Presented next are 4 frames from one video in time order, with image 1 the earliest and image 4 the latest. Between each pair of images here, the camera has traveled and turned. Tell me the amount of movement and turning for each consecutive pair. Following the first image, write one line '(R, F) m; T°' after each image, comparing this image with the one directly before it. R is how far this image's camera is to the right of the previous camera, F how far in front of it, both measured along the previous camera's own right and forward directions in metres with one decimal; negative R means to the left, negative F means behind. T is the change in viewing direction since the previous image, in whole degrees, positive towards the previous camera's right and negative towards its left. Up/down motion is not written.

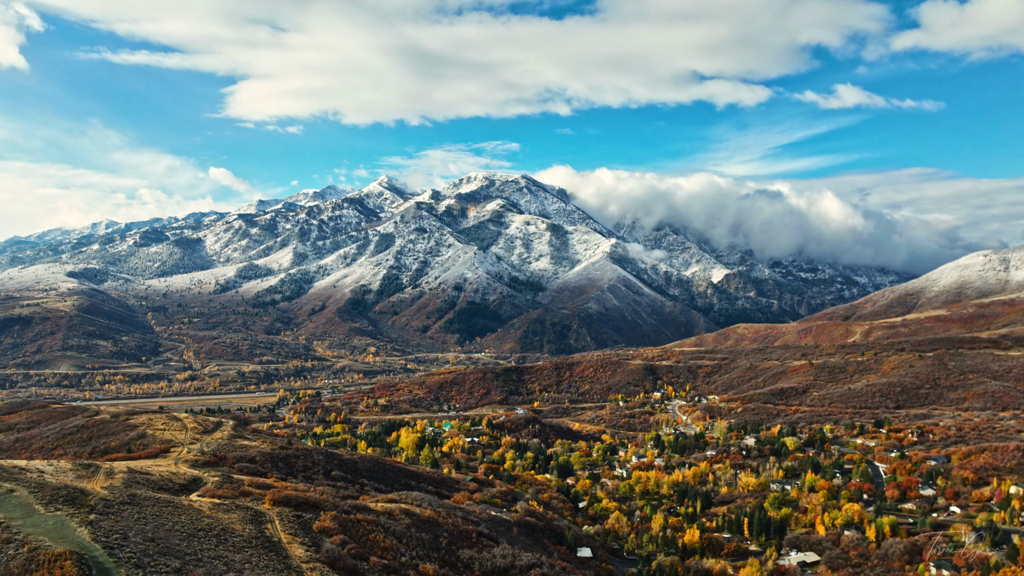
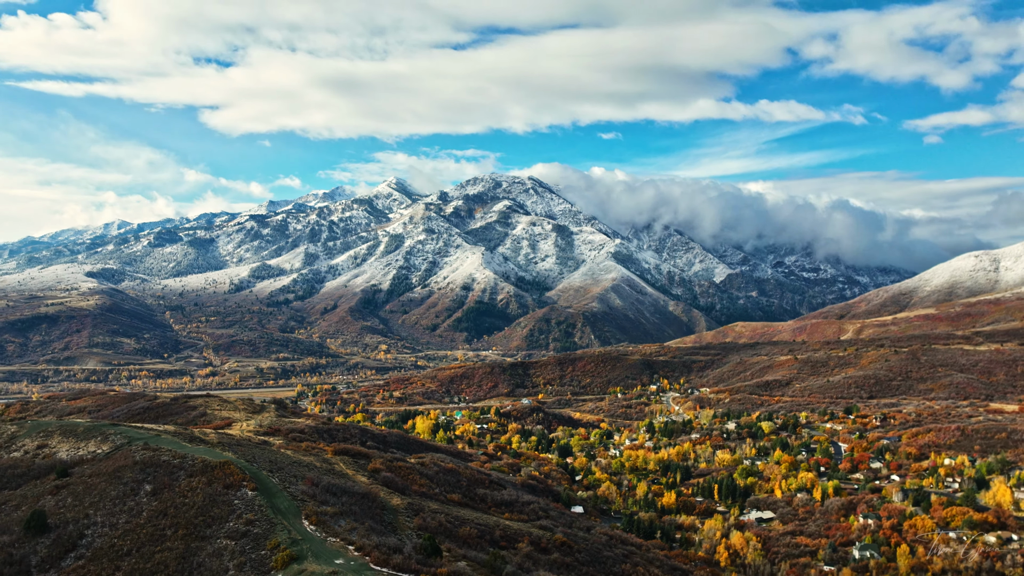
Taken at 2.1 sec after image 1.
(+0.4, -16.4) m; -1°
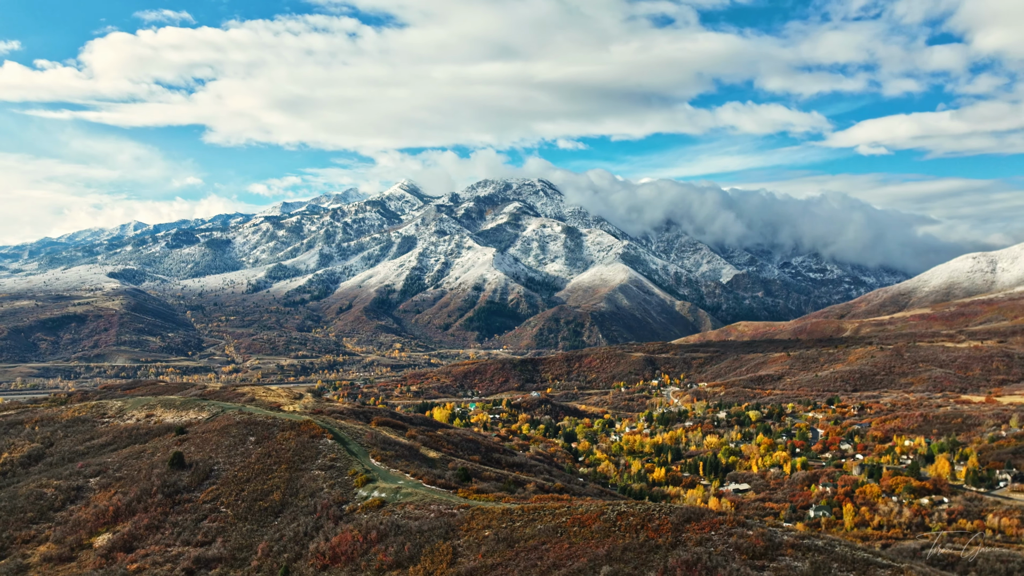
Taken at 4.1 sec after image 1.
(0.0, -15.6) m; -1°
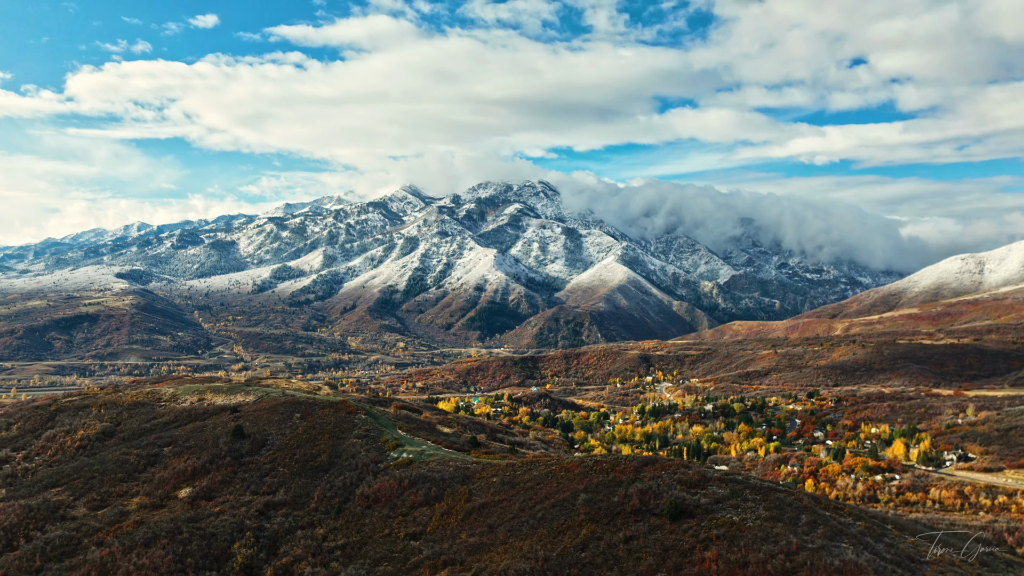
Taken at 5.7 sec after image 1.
(-0.1, -12.3) m; 0°
